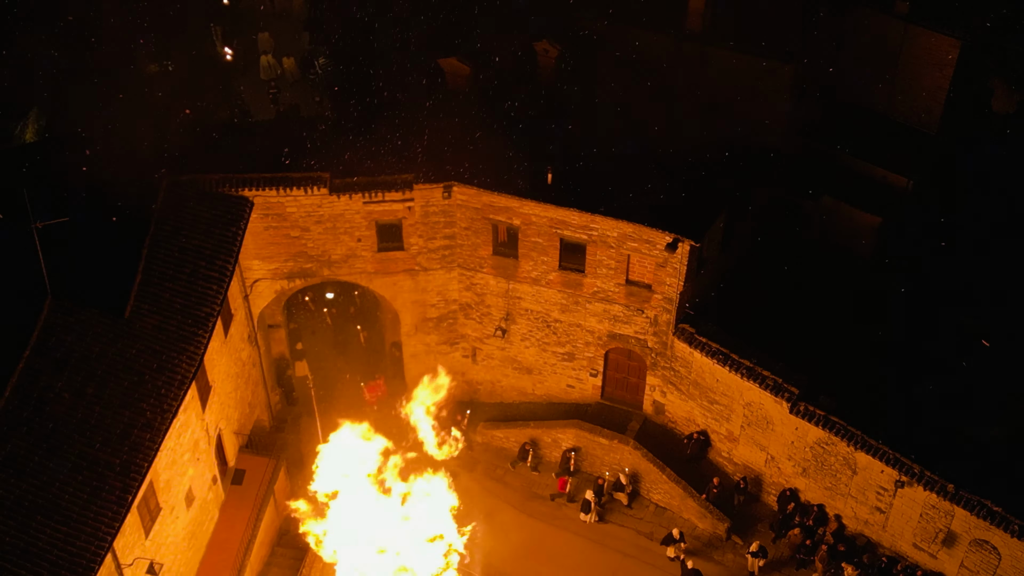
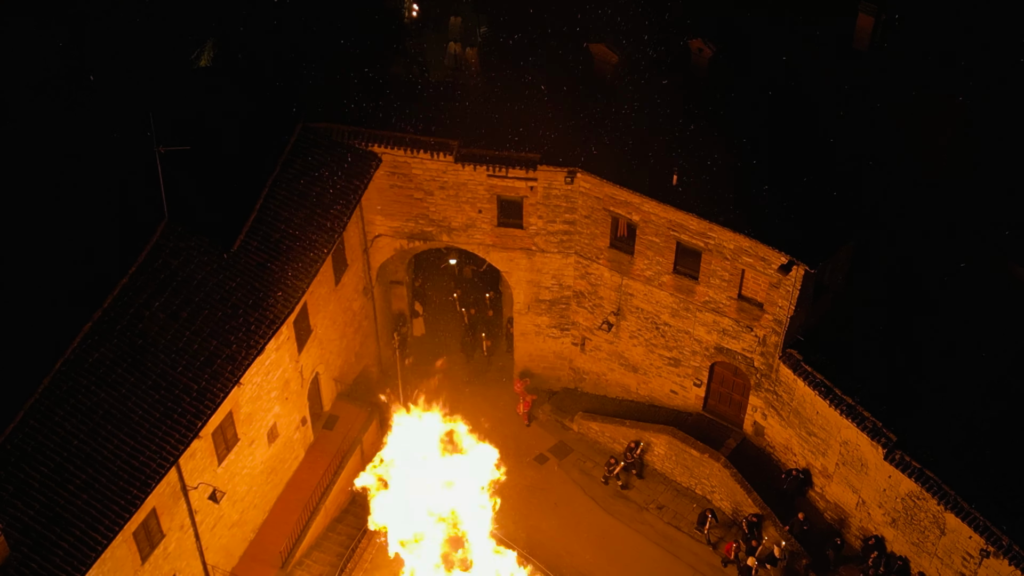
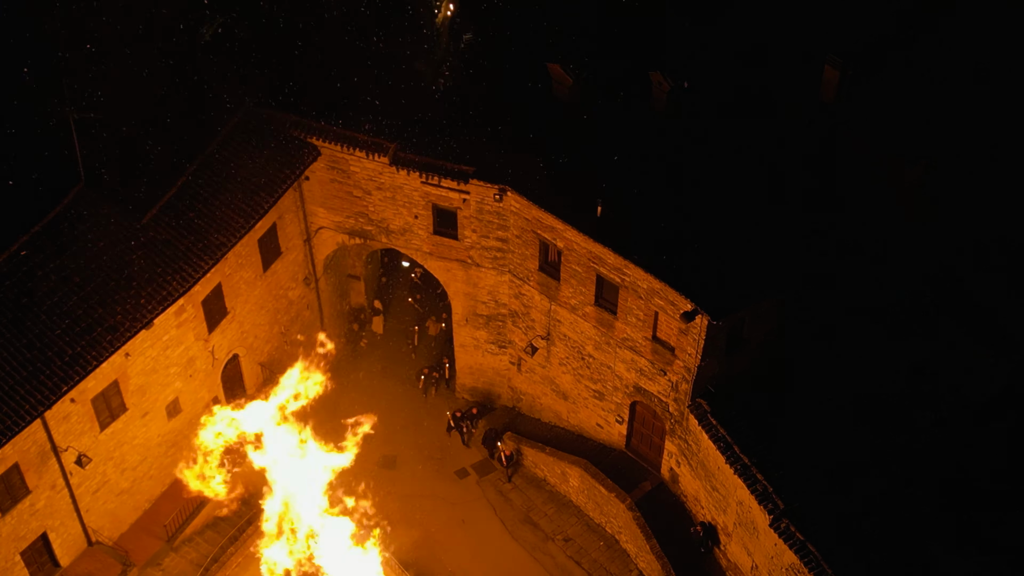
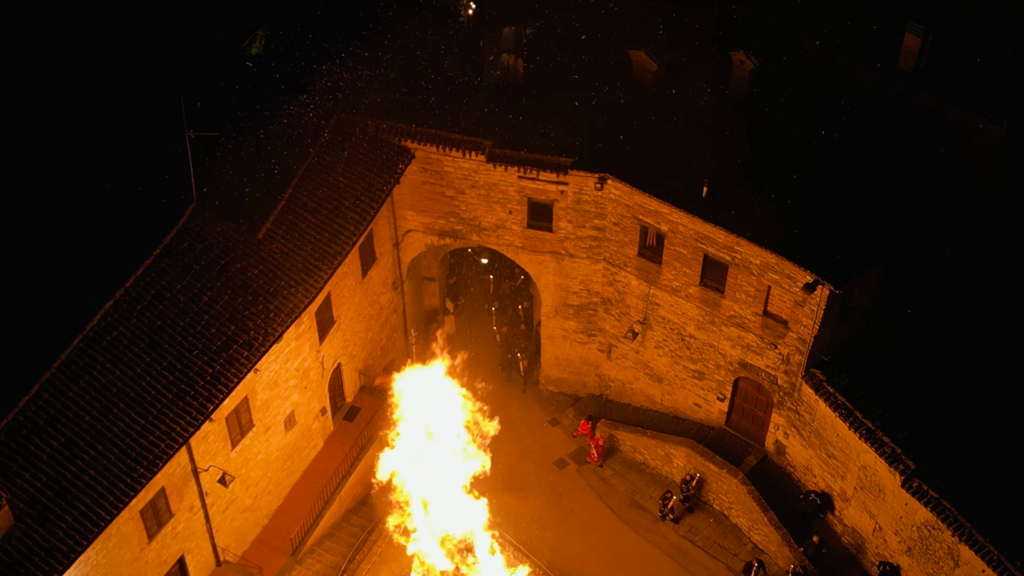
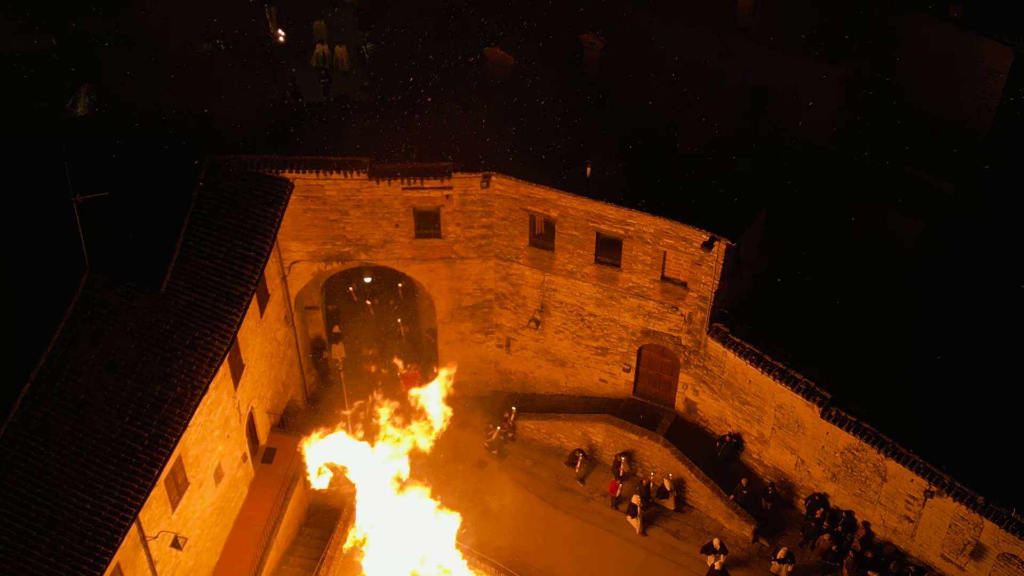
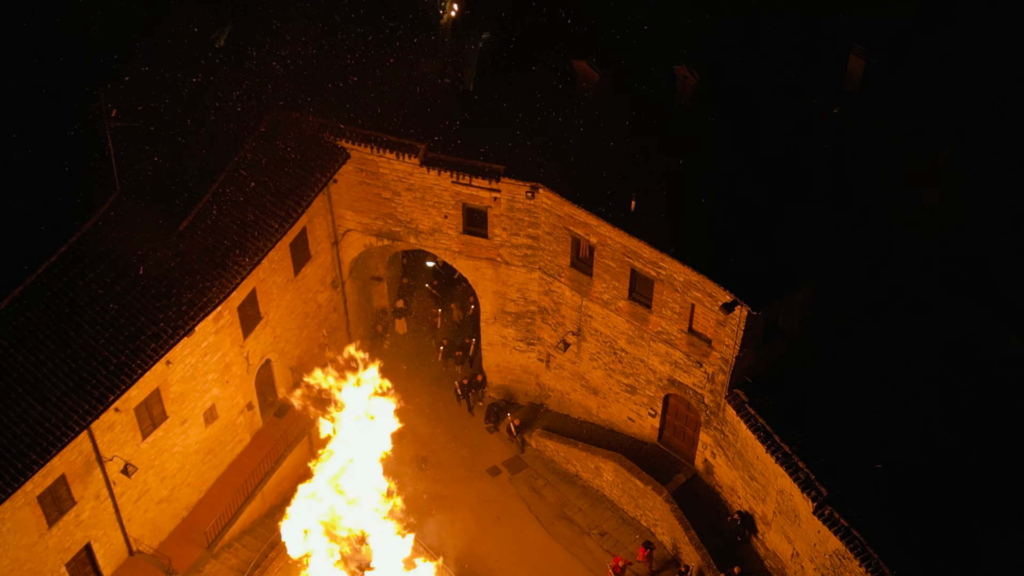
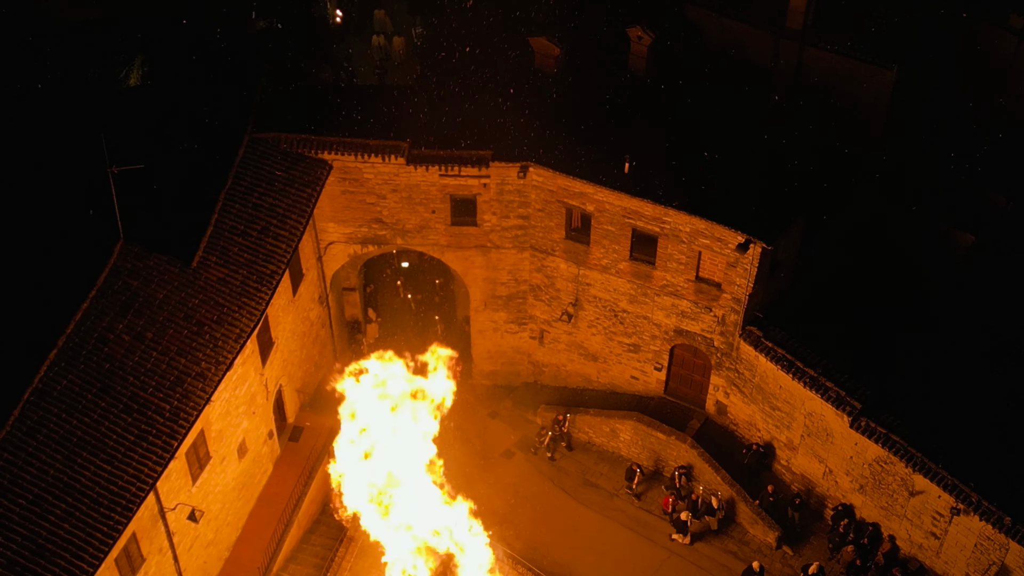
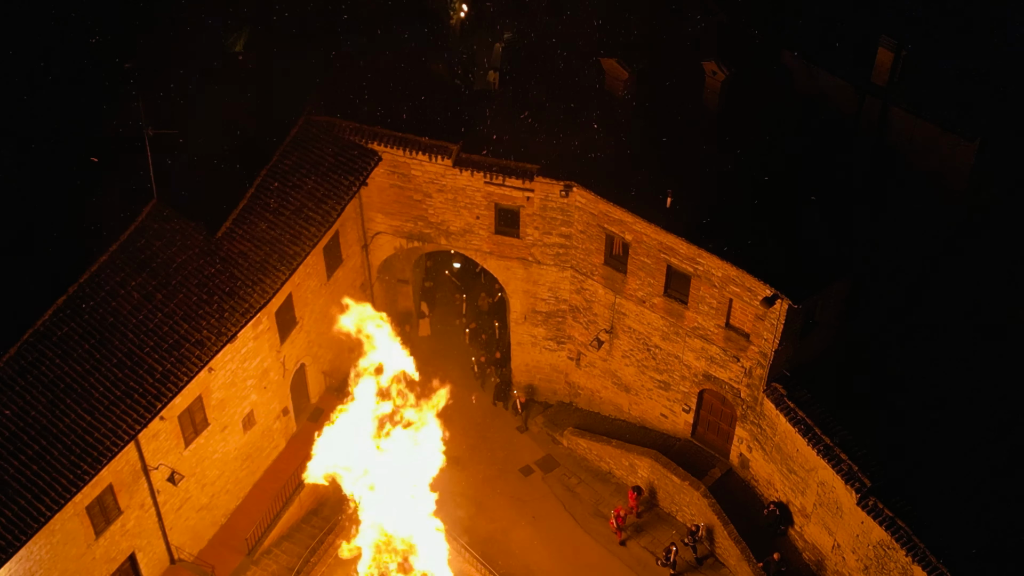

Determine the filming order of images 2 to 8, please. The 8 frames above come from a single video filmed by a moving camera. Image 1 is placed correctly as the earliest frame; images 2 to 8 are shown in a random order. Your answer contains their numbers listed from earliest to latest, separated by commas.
5, 7, 2, 4, 8, 6, 3
